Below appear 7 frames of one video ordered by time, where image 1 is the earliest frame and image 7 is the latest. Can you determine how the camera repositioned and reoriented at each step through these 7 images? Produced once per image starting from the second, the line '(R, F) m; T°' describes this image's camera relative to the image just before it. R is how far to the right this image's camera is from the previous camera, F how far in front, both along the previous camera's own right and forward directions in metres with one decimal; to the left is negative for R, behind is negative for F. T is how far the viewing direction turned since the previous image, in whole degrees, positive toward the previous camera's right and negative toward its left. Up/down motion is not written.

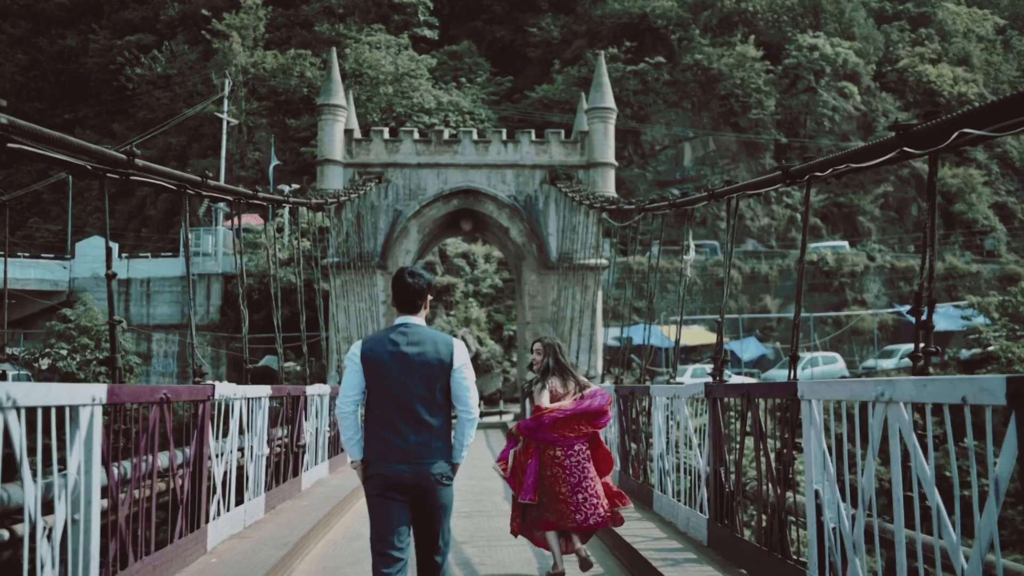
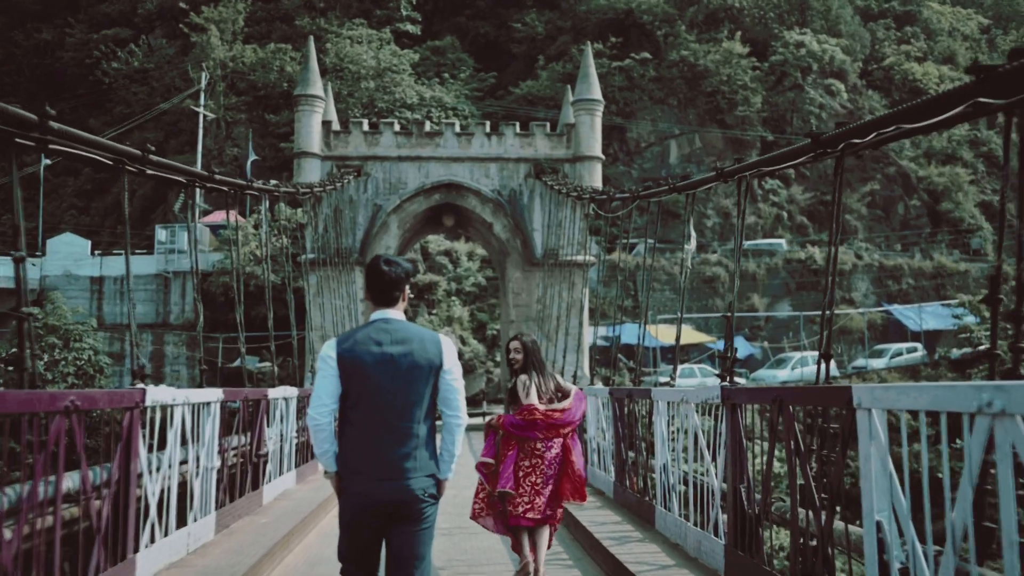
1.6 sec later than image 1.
(0.0, +0.7) m; +1°
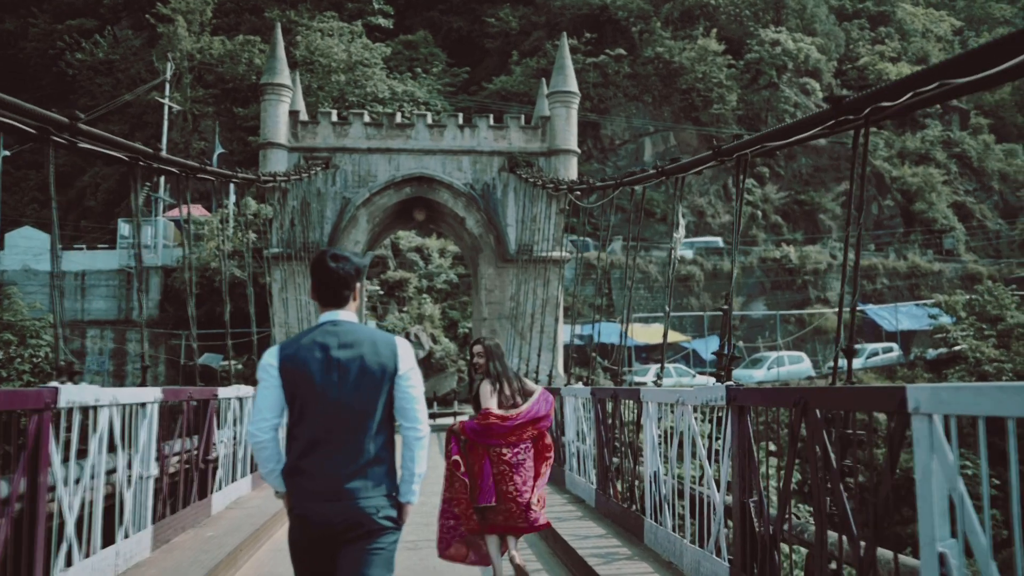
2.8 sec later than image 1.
(0.0, +0.5) m; +2°
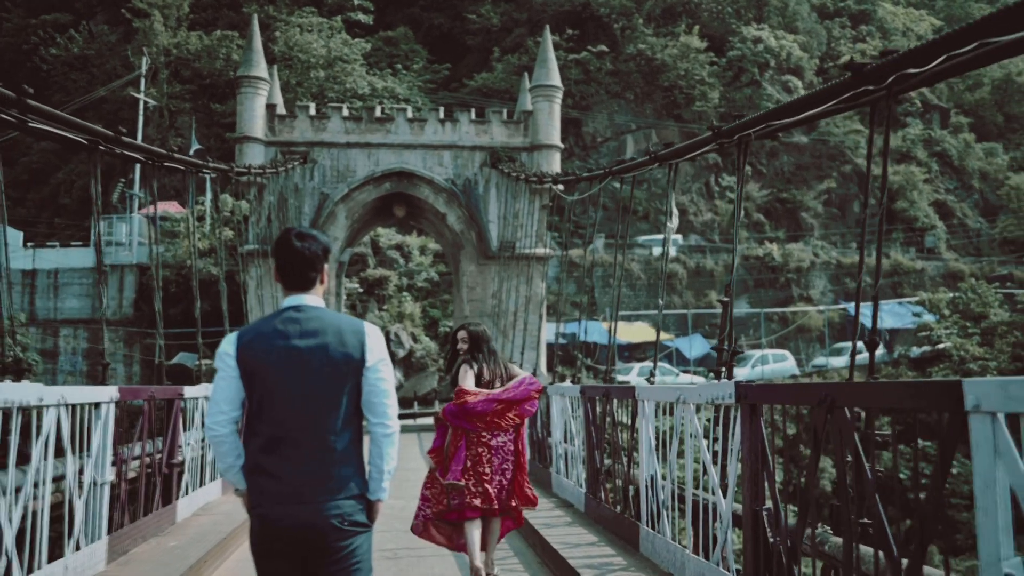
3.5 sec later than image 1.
(0.0, +0.3) m; +1°
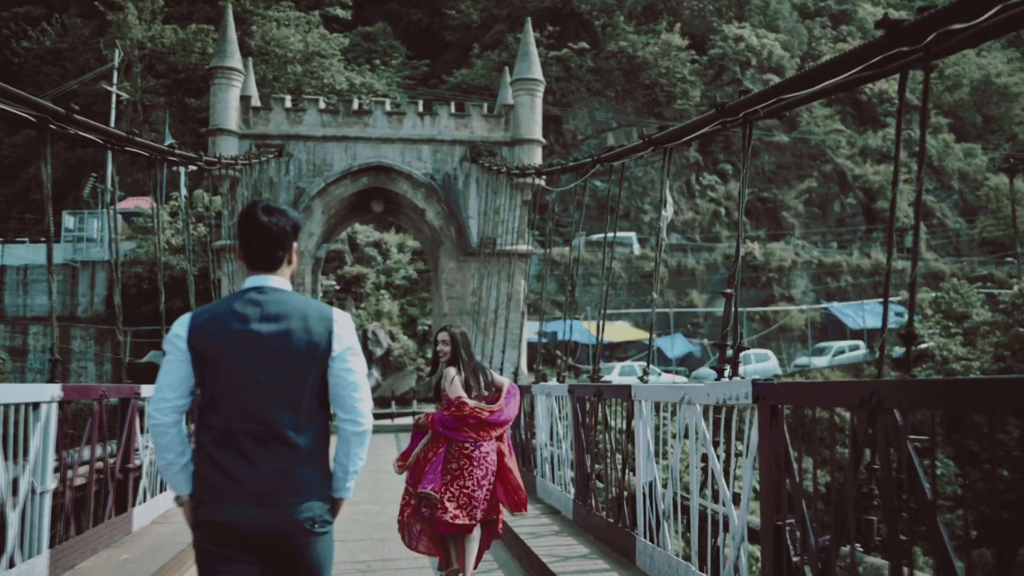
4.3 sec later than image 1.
(0.0, +0.4) m; +1°
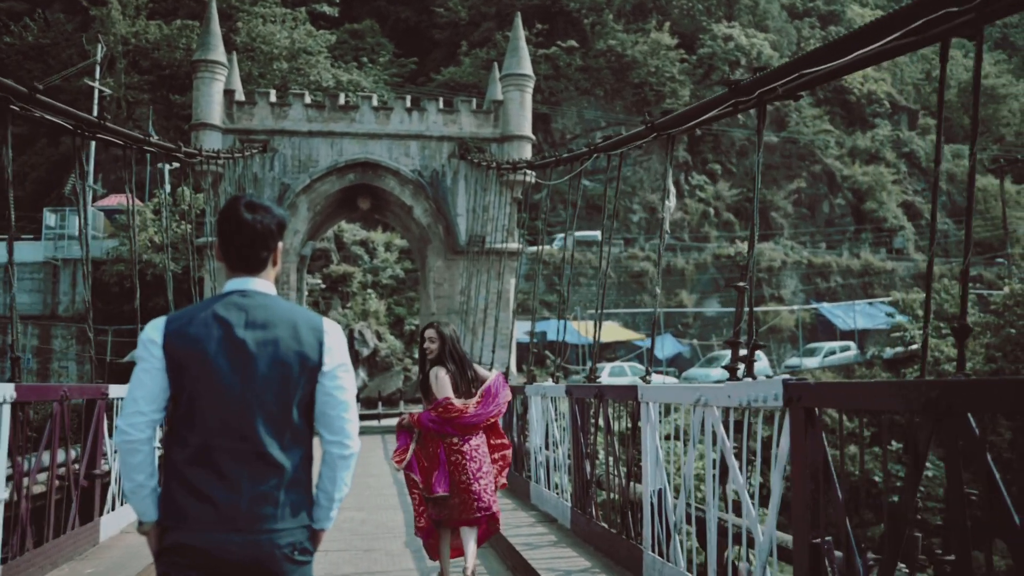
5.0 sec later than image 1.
(0.0, +0.3) m; +1°
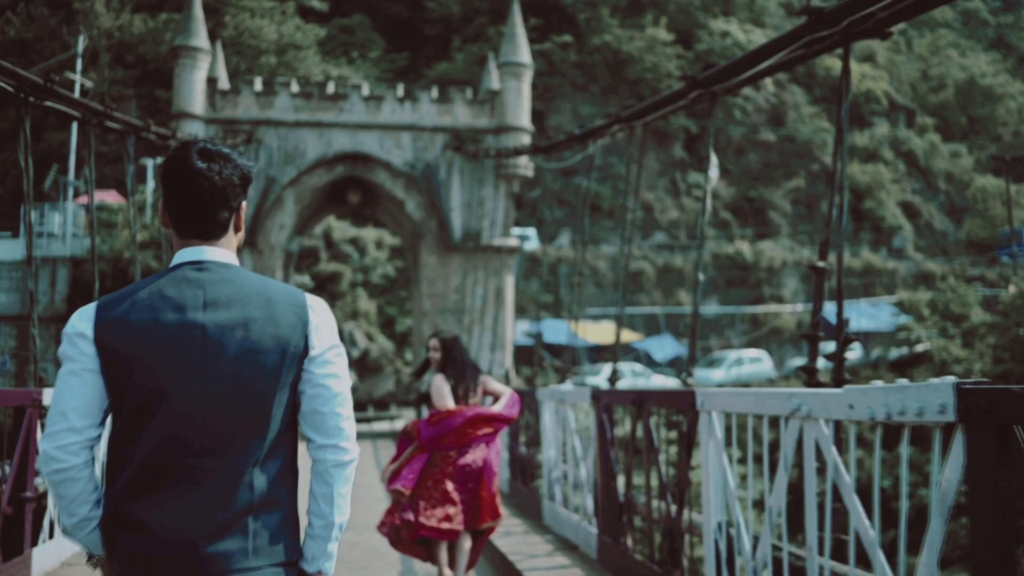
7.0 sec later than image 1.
(-0.1, +0.8) m; +1°
